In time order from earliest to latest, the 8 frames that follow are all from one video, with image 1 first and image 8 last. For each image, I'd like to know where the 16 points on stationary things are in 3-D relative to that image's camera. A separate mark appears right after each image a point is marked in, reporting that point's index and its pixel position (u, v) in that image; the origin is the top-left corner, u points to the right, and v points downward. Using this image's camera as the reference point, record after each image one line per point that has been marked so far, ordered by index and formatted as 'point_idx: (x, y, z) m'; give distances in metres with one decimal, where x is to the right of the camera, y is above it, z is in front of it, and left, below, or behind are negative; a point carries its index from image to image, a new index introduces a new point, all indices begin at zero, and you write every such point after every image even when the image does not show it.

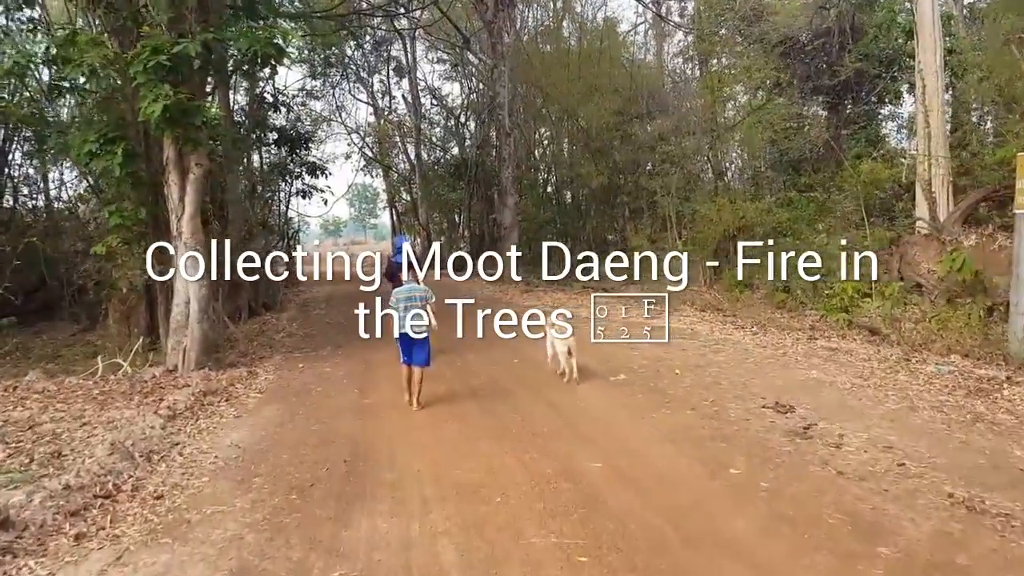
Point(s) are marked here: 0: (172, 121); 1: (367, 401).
0: (-4.1, +2.0, +8.1) m
1: (-1.5, -1.2, +7.1) m
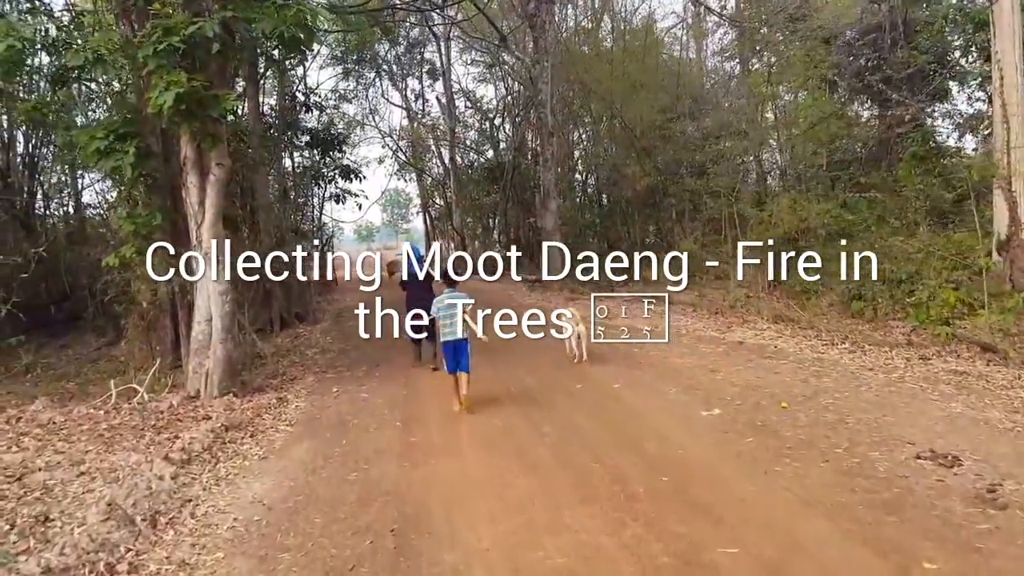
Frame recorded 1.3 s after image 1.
0: (-3.4, +1.9, +7.1) m
1: (-0.9, -1.3, +6.0) m
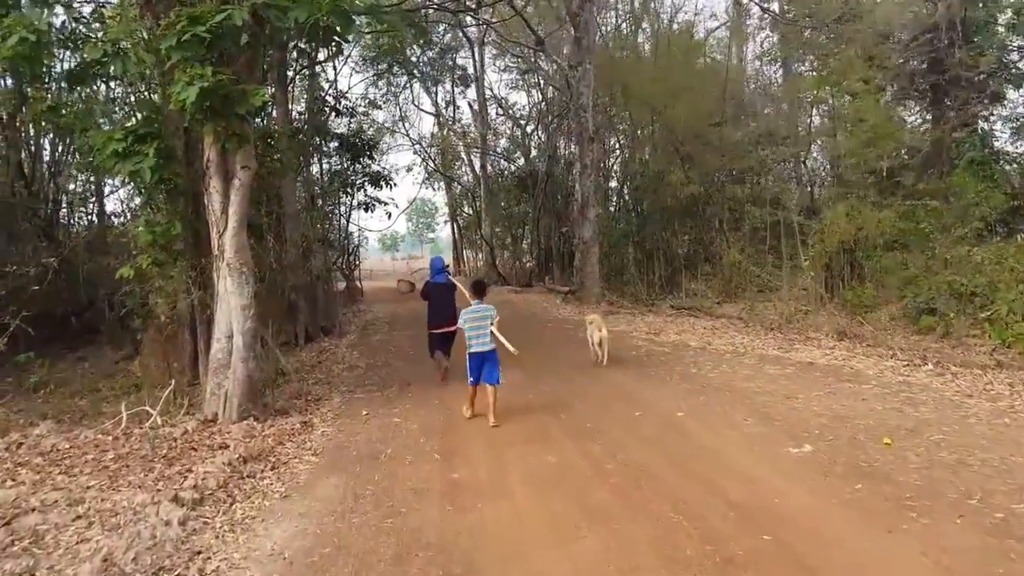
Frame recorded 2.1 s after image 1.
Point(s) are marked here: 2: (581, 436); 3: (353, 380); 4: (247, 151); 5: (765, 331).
0: (-2.9, +1.7, +6.5) m
1: (-0.4, -1.5, +5.3) m
2: (+0.6, -1.3, +5.9) m
3: (-2.3, -1.3, +9.8) m
4: (-2.8, +1.4, +7.1) m
5: (+4.1, -0.8, +11.1) m
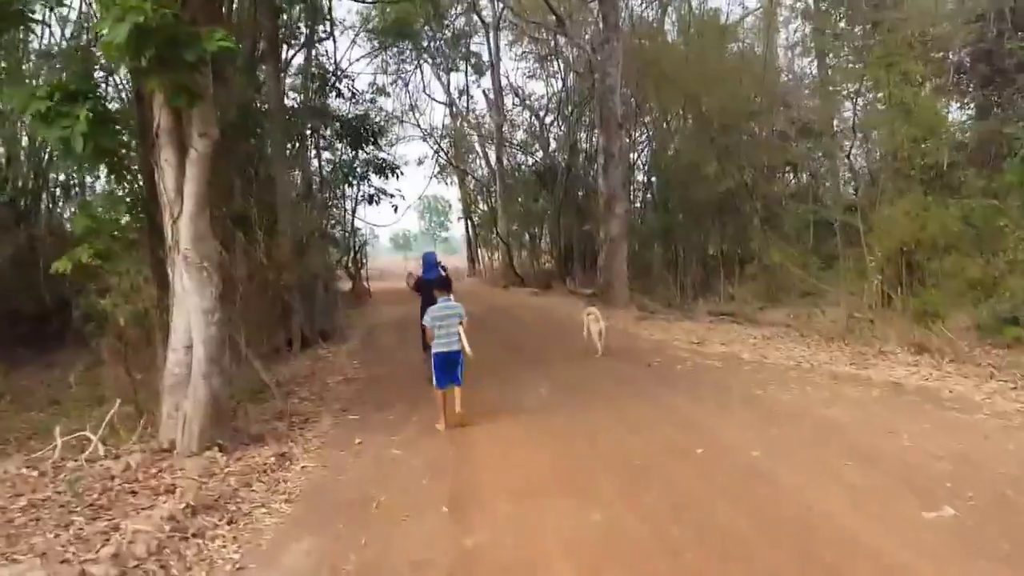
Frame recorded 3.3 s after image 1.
0: (-2.7, +1.7, +5.3) m
1: (-0.3, -1.5, +3.9) m
2: (+0.8, -1.3, +4.6) m
3: (-2.1, -1.4, +8.5) m
4: (-2.6, +1.4, +5.8) m
5: (+4.4, -0.8, +9.6) m
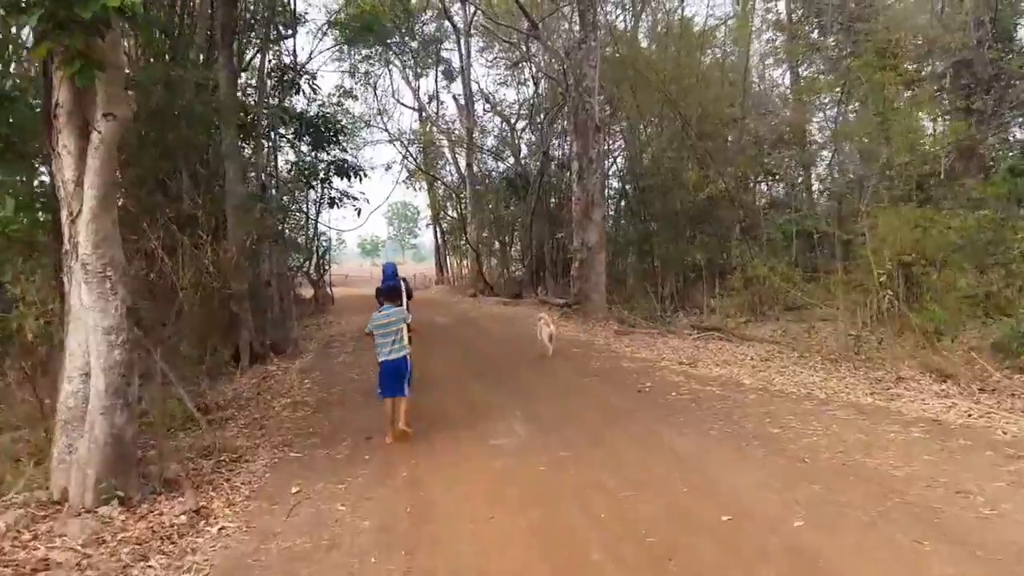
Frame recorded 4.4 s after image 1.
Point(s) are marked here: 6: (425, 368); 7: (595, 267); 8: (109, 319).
0: (-2.8, +1.6, +4.0) m
1: (-0.3, -1.6, +2.8) m
2: (+0.7, -1.5, +3.5) m
3: (-2.3, -1.5, +7.2) m
4: (-2.7, +1.4, +4.6) m
5: (+4.1, -1.0, +8.7) m
6: (-1.4, -1.2, +10.4) m
7: (+2.0, +0.5, +15.9) m
8: (-2.9, -0.3, +4.8) m
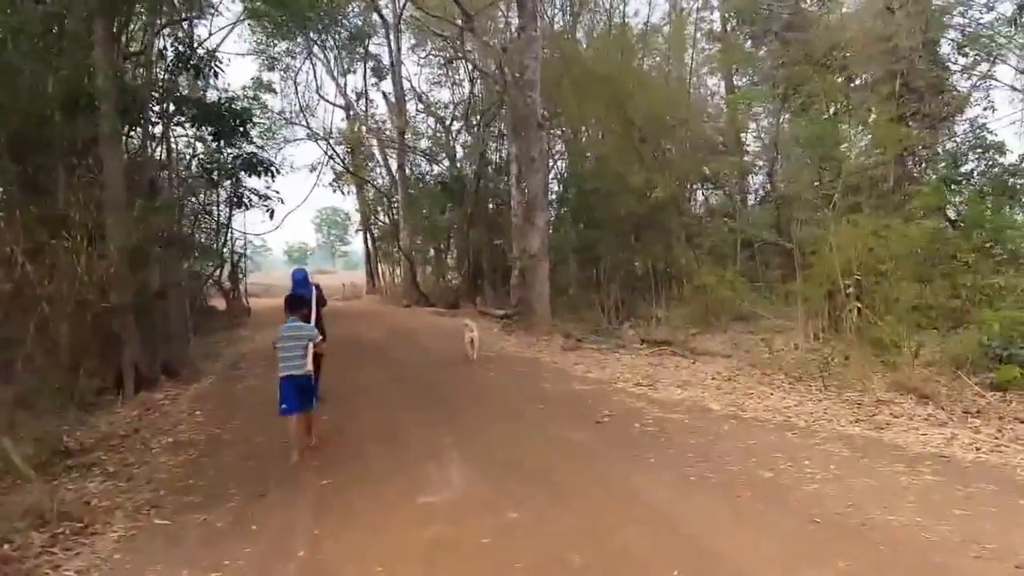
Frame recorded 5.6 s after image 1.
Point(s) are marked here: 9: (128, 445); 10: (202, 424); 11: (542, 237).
0: (-3.1, +1.5, +2.6) m
1: (-0.5, -1.7, +1.6) m
2: (+0.5, -1.6, +2.4) m
3: (-2.9, -1.6, +5.8) m
4: (-3.0, +1.2, +3.2) m
5: (+3.4, -1.2, +7.9) m
6: (-2.2, -1.4, +9.1) m
7: (+0.6, +0.3, +14.9) m
8: (-3.2, -0.4, +3.4) m
9: (-4.4, -1.8, +7.9) m
10: (-3.9, -1.6, +8.6) m
11: (+0.6, +1.1, +14.7) m
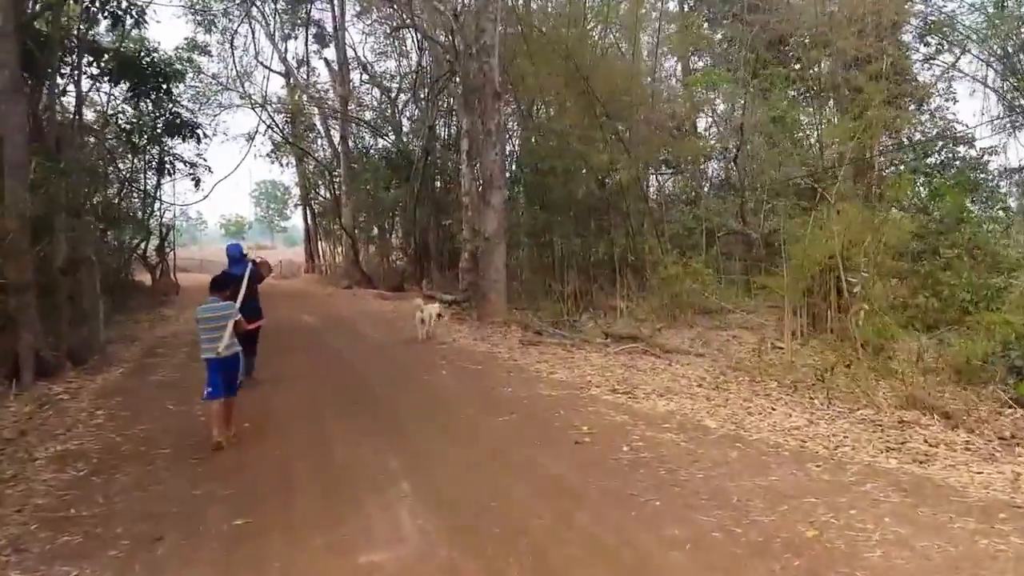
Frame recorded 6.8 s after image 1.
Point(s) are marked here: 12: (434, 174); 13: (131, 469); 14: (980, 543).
0: (-2.9, +1.5, +1.1) m
1: (-0.4, -1.8, +0.4) m
2: (+0.5, -1.6, +1.2) m
3: (-3.1, -1.5, +4.4) m
4: (-2.9, +1.3, +1.7) m
5: (+3.0, -1.2, +7.0) m
6: (-2.7, -1.2, +7.7) m
7: (-0.4, +0.6, +13.6) m
8: (-3.2, -0.4, +1.8) m
9: (-4.8, -1.6, +6.3) m
10: (-4.4, -1.4, +7.1) m
11: (-0.3, +1.4, +13.5) m
12: (-2.1, +3.3, +19.2) m
13: (-3.2, -1.4, +5.7) m
14: (+2.5, -1.4, +3.7) m
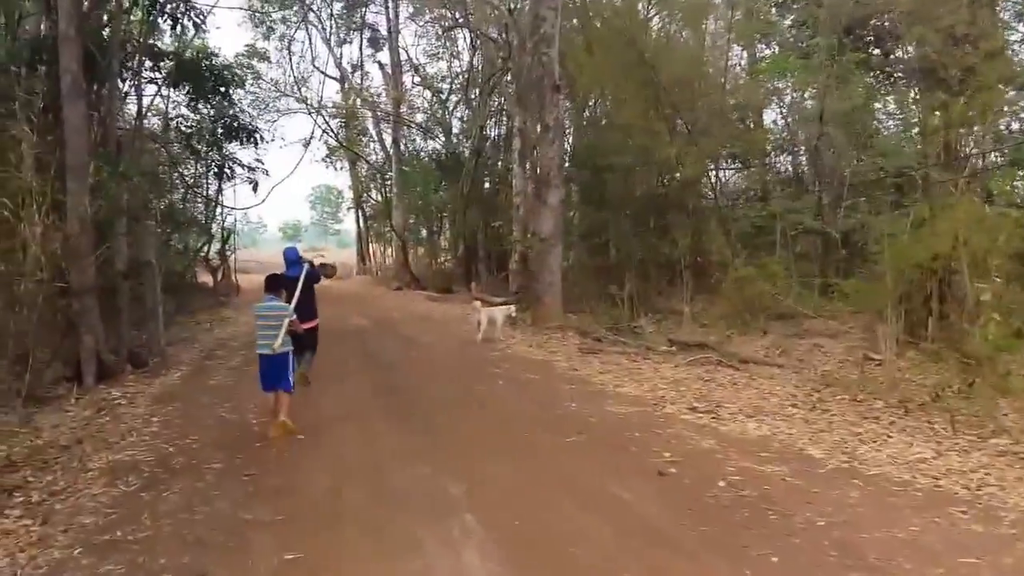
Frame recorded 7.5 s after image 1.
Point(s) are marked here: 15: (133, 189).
0: (-2.7, +1.5, +0.6) m
1: (-0.2, -1.8, -0.3) m
2: (+0.8, -1.7, +0.5) m
3: (-2.6, -1.6, +3.9) m
4: (-2.6, +1.2, +1.1) m
5: (+3.6, -1.2, +6.0) m
6: (-2.0, -1.3, +7.1) m
7: (+0.8, +0.5, +12.9) m
8: (-2.9, -0.4, +1.3) m
9: (-4.2, -1.6, +5.9) m
10: (-3.7, -1.5, +6.6) m
11: (+0.8, +1.3, +12.7) m
12: (-0.6, +3.2, +18.6) m
13: (-2.7, -1.5, +5.2) m
14: (+3.0, -1.4, +2.8) m
15: (-5.2, +1.4, +8.6) m
